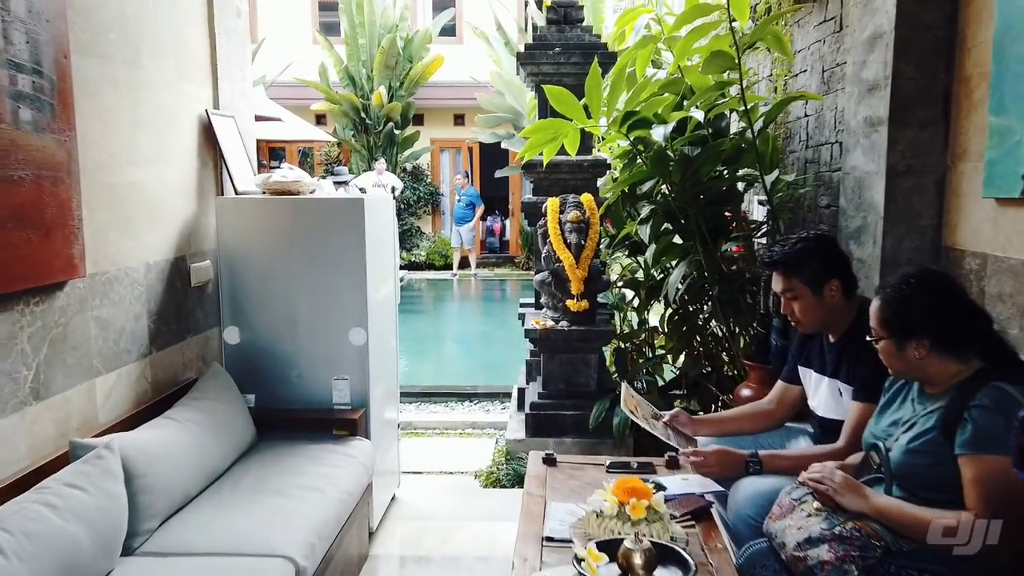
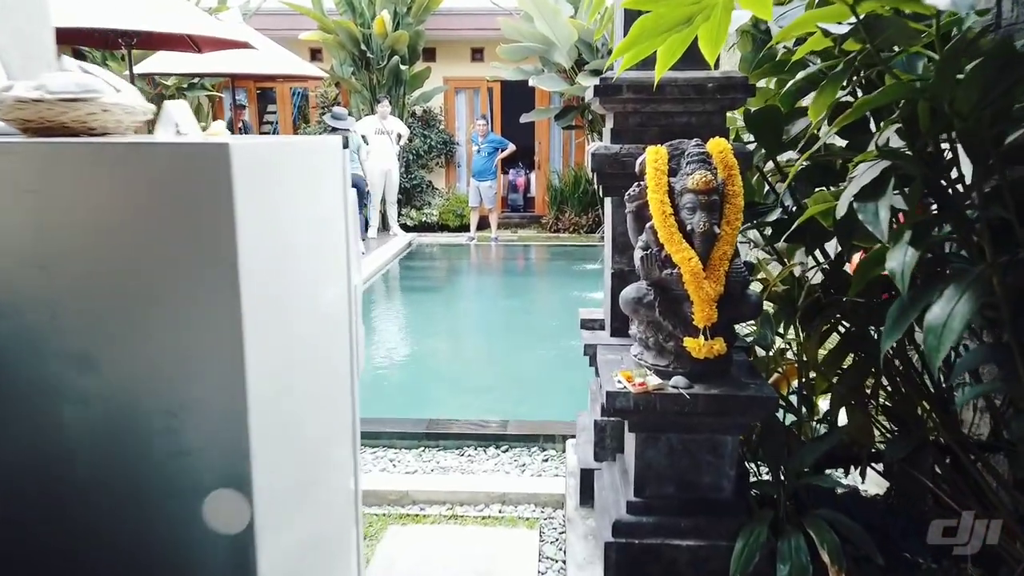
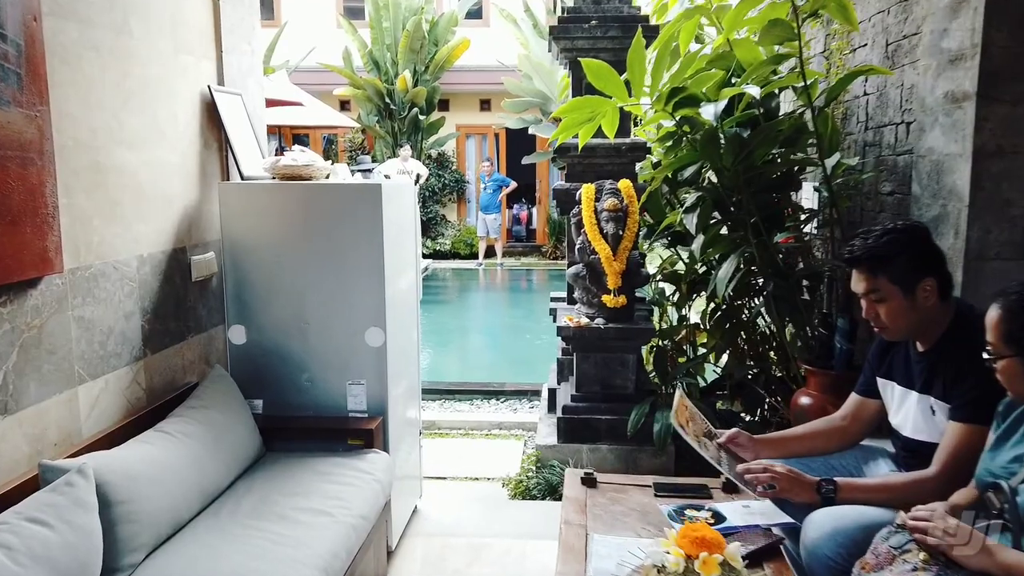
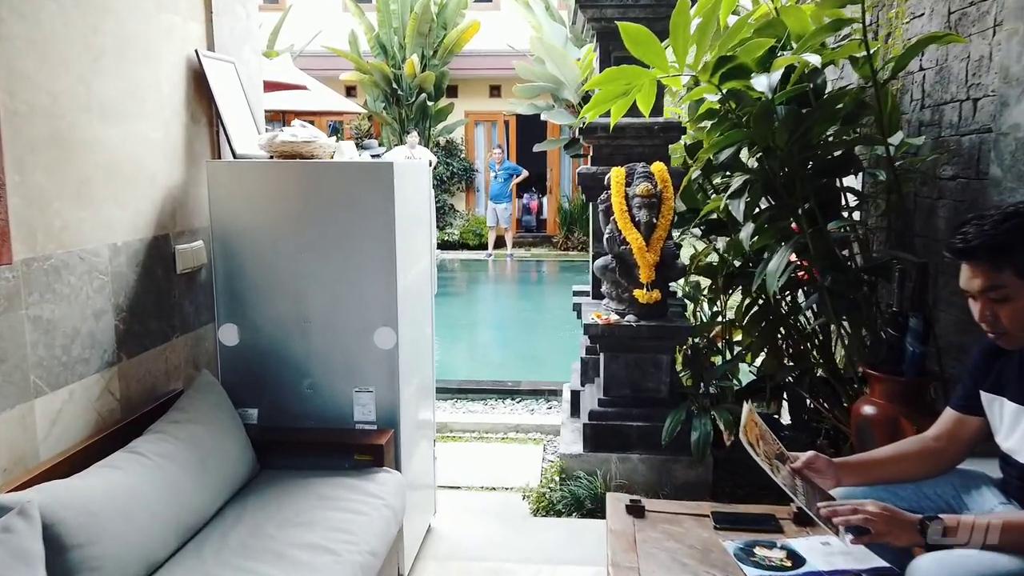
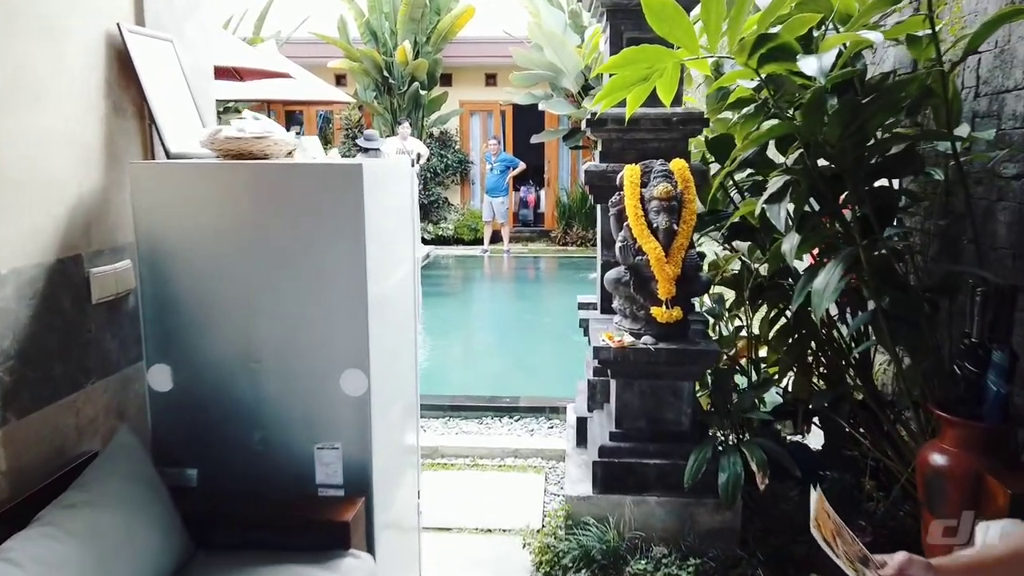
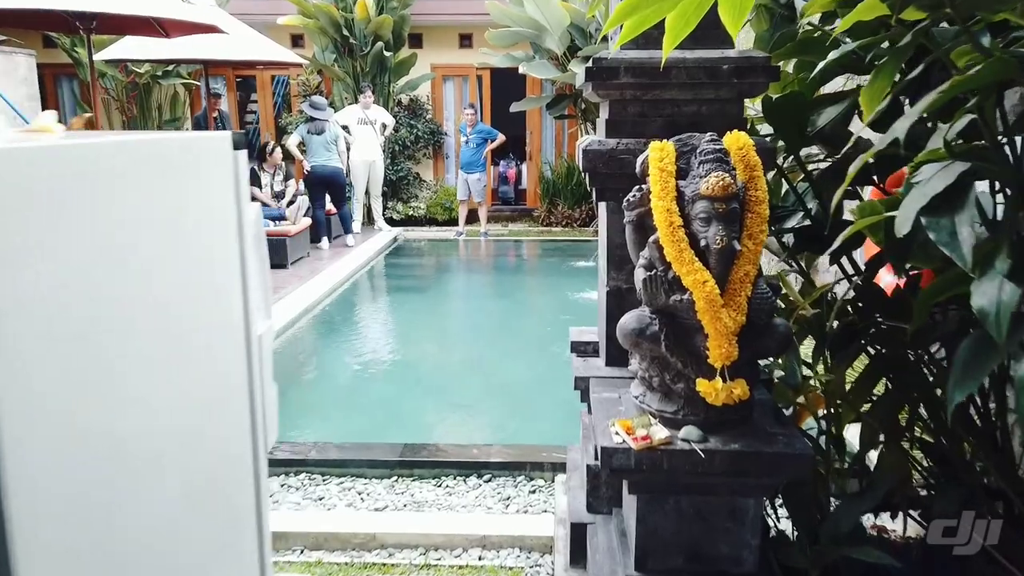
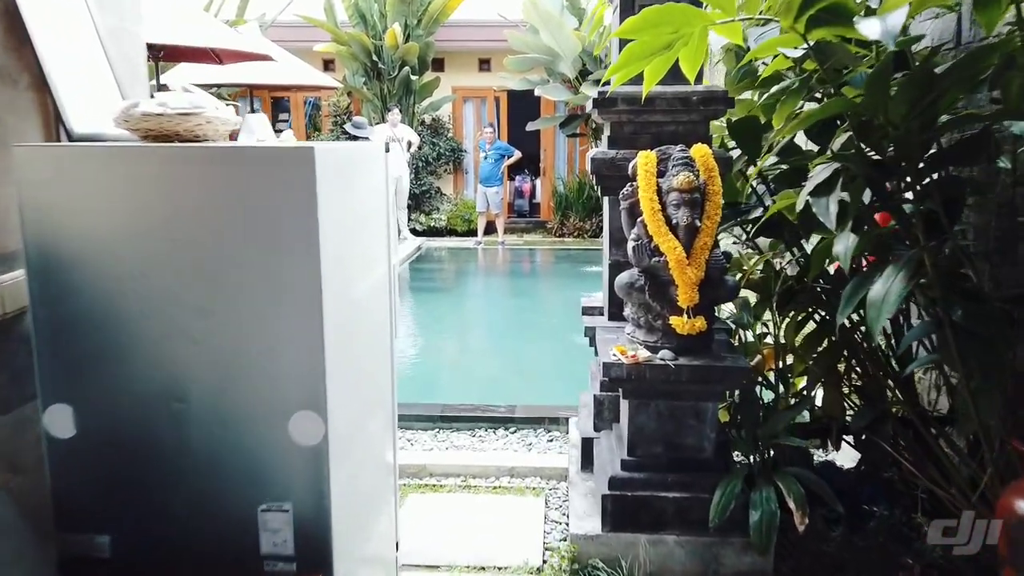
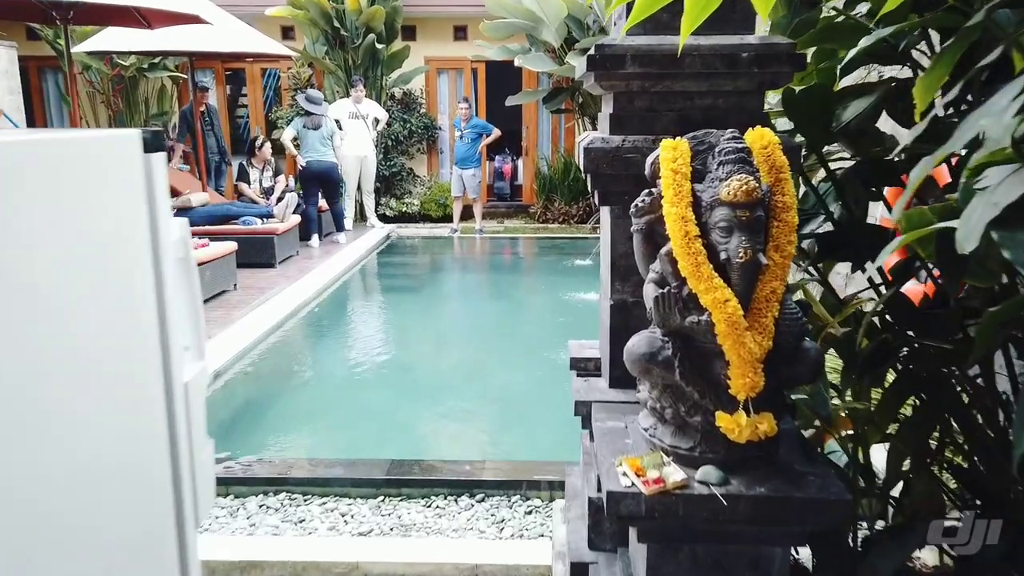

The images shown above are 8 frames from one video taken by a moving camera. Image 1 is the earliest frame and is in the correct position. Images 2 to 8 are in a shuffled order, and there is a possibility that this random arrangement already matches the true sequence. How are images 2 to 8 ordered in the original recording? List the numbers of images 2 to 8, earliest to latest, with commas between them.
3, 4, 5, 7, 2, 6, 8
